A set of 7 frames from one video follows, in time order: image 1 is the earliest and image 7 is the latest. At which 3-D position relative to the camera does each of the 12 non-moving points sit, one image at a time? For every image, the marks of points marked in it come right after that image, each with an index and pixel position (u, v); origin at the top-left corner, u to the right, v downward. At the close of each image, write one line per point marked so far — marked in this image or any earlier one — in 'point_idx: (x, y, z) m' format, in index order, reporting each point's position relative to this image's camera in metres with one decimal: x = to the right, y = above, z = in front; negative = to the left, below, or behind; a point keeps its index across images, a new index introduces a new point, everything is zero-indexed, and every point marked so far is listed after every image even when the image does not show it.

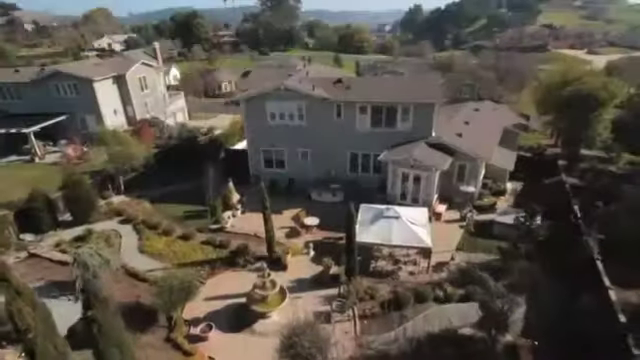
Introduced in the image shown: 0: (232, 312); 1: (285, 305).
0: (-6.6, -9.9, +17.7) m
1: (-2.8, -9.6, +17.8) m
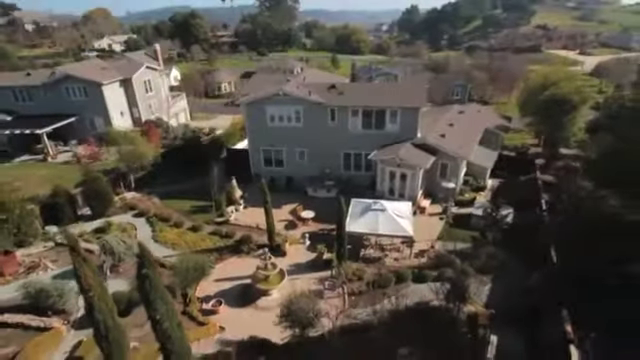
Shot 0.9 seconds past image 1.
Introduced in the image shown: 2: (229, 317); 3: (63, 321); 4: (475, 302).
0: (-7.1, -9.6, +20.5) m
1: (-3.3, -9.3, +20.6) m
2: (-7.1, -11.0, +18.6) m
3: (-18.2, -10.0, +16.2) m
4: (+12.3, -9.8, +18.4) m
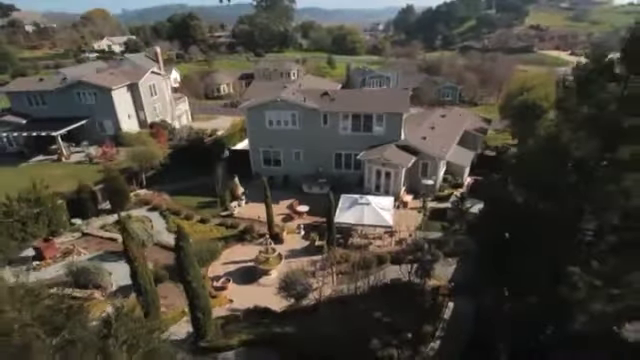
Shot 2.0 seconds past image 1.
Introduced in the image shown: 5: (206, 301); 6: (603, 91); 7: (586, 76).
0: (-7.9, -9.4, +24.2) m
1: (-4.1, -9.1, +24.3) m
2: (-7.8, -10.7, +22.4) m
3: (-18.9, -9.8, +19.8) m
4: (+11.6, -9.6, +22.4) m
5: (-8.1, -8.5, +16.2) m
6: (+15.2, +4.9, +12.5) m
7: (+15.1, +5.9, +13.3) m
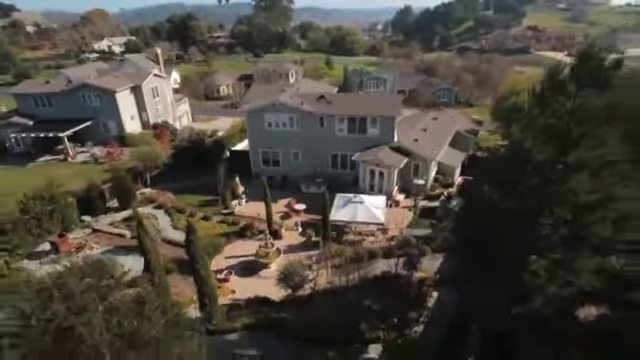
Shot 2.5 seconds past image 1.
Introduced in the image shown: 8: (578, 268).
0: (-8.4, -9.4, +26.0) m
1: (-4.6, -9.1, +26.1) m
2: (-8.3, -10.7, +24.1) m
3: (-19.4, -9.8, +21.5) m
4: (+11.1, -9.6, +24.3) m
5: (-8.5, -8.5, +18.0) m
6: (+14.8, +4.9, +14.4) m
7: (+14.7, +5.9, +15.1) m
8: (+14.7, -5.0, +13.2) m
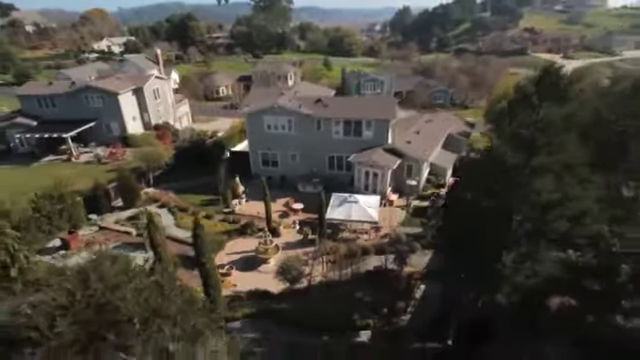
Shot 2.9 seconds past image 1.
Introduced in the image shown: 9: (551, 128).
0: (-8.8, -9.4, +27.5) m
1: (-5.0, -9.2, +27.7) m
2: (-8.7, -10.8, +25.7) m
3: (-19.8, -9.8, +23.0) m
4: (+10.7, -9.7, +25.9) m
5: (-8.9, -8.6, +19.5) m
6: (+14.5, +4.7, +16.0) m
7: (+14.4, +5.7, +16.8) m
8: (+14.4, -5.1, +14.9) m
9: (+15.2, +3.4, +15.1) m
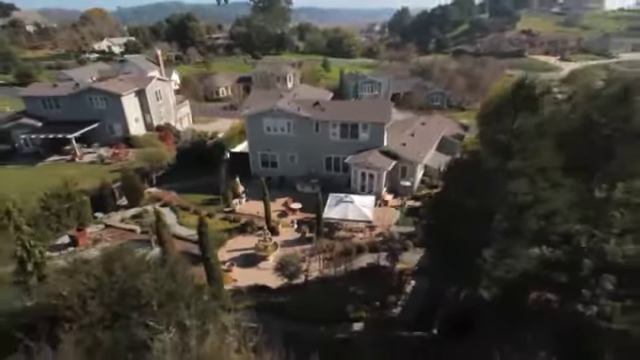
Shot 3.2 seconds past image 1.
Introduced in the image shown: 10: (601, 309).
0: (-9.2, -9.5, +28.8) m
1: (-5.4, -9.3, +29.0) m
2: (-9.1, -10.9, +27.0) m
3: (-20.2, -9.8, +24.3) m
4: (+10.3, -9.8, +27.4) m
5: (-9.3, -8.7, +20.9) m
6: (+14.2, +4.5, +17.5) m
7: (+14.1, +5.5, +18.3) m
8: (+14.1, -5.3, +16.3) m
9: (+14.9, +3.2, +16.6) m
10: (+18.2, -8.3, +15.1) m
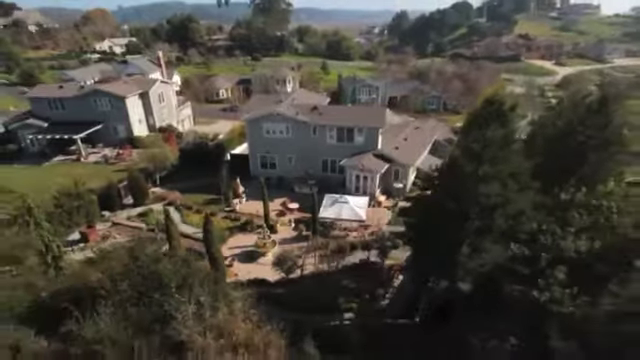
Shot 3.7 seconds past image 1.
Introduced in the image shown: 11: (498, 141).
0: (-9.8, -9.7, +30.7) m
1: (-6.0, -9.5, +30.9) m
2: (-9.8, -11.0, +28.9) m
3: (-20.7, -9.9, +26.1) m
4: (+9.7, -10.2, +29.4) m
5: (-9.8, -8.8, +22.7) m
6: (+13.8, +4.2, +19.6) m
7: (+13.7, +5.2, +20.3) m
8: (+13.6, -5.6, +18.4) m
9: (+14.5, +2.9, +18.7) m
10: (+17.7, -8.7, +17.2) m
11: (+14.6, +3.1, +18.6) m
